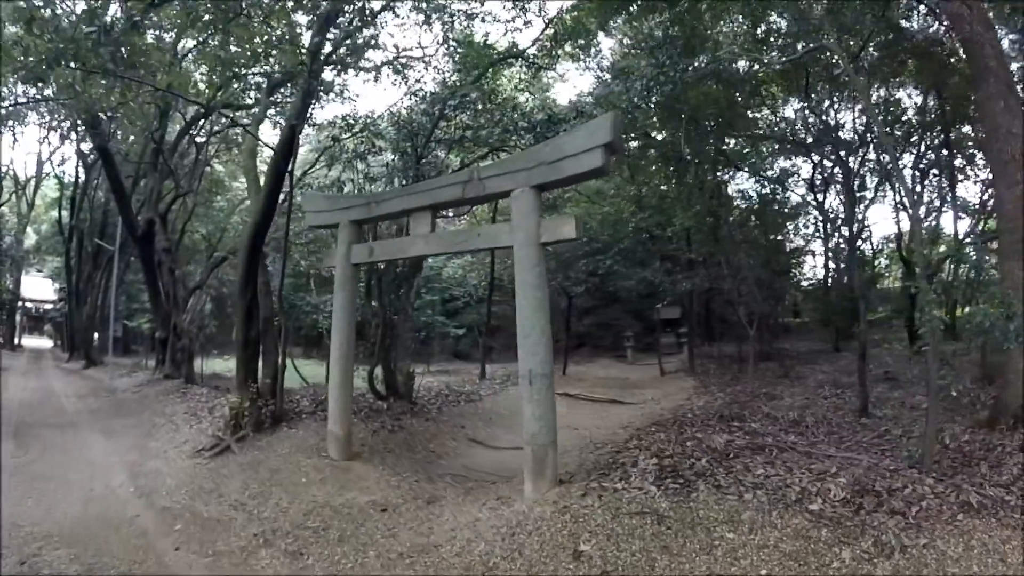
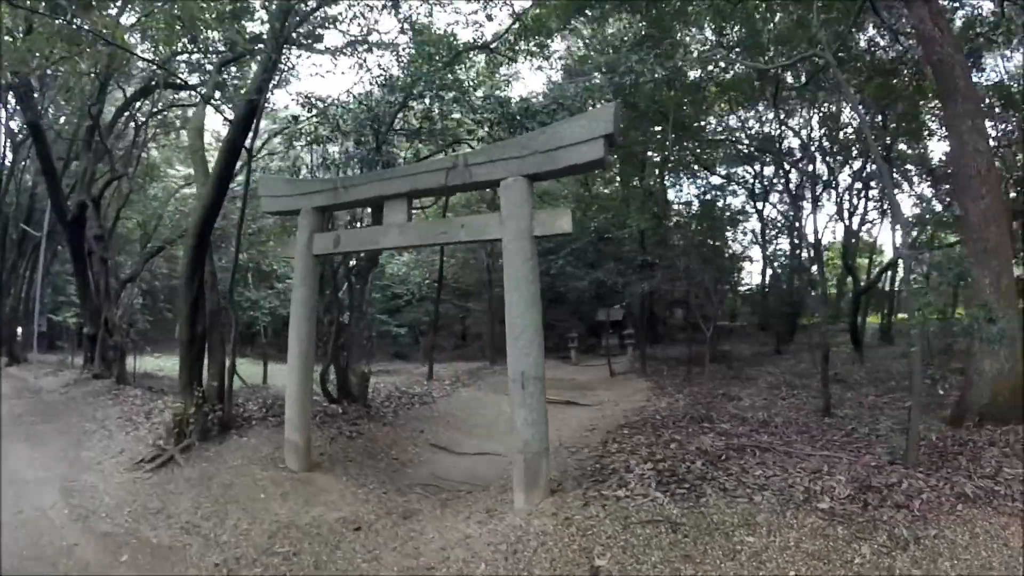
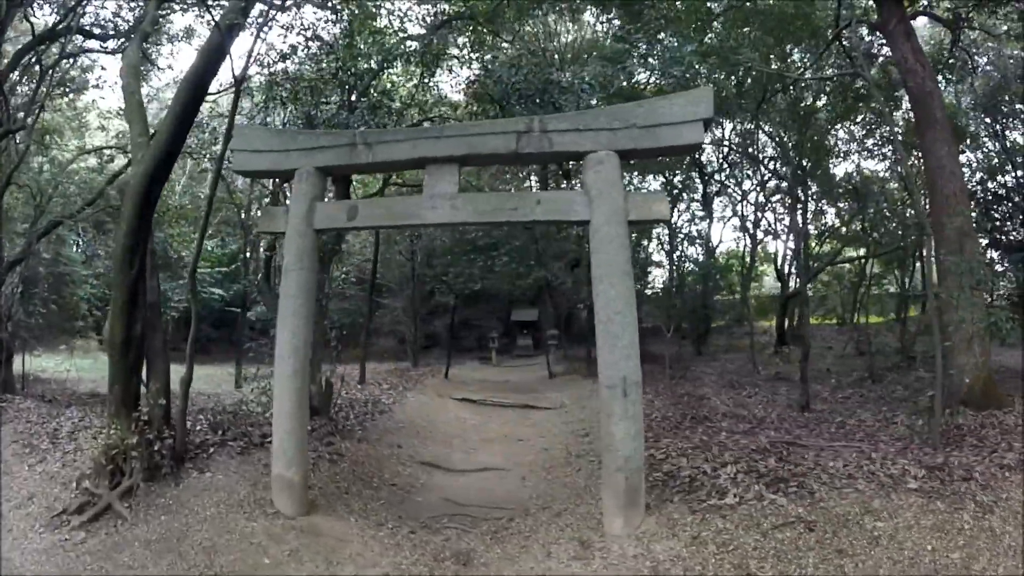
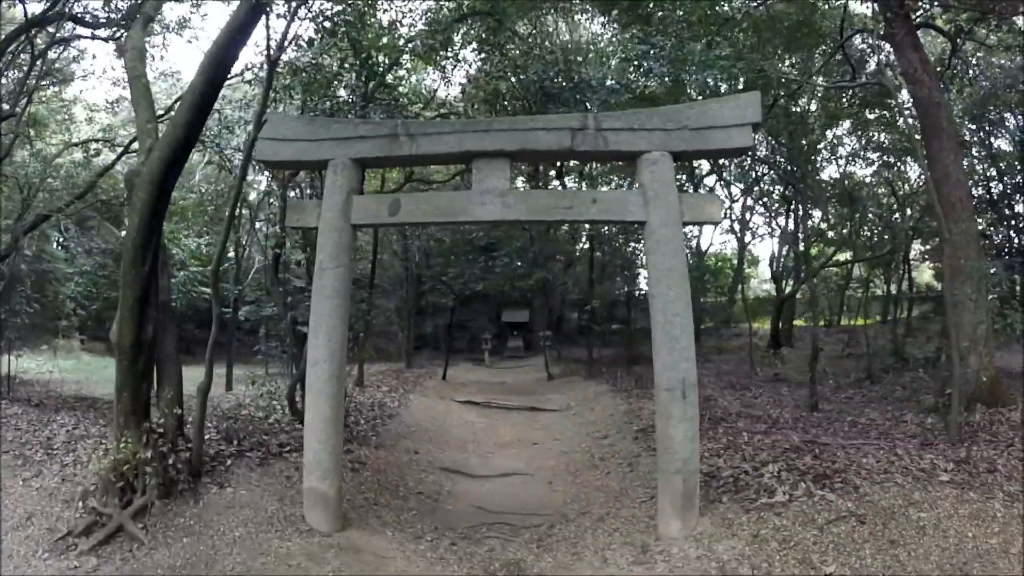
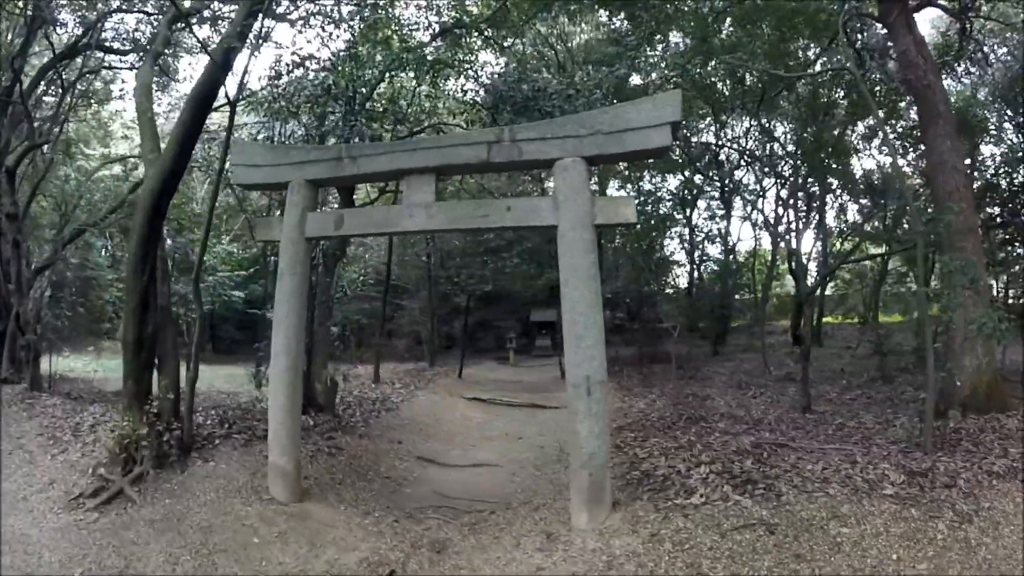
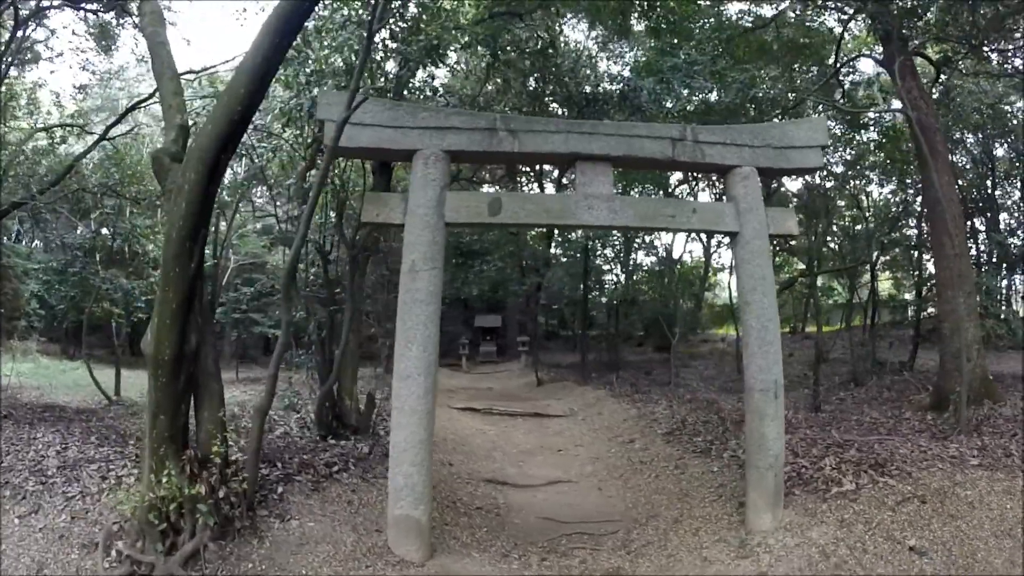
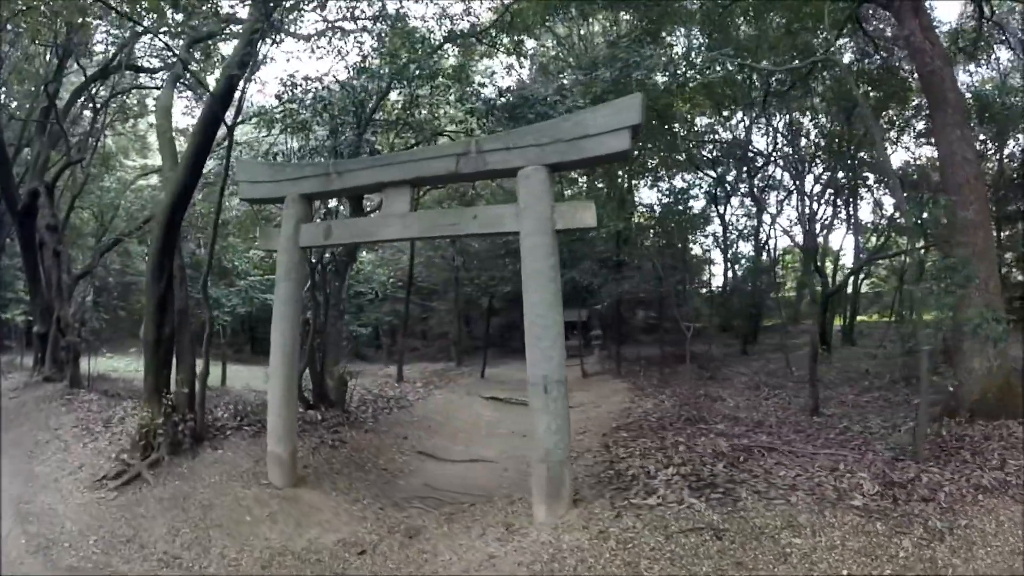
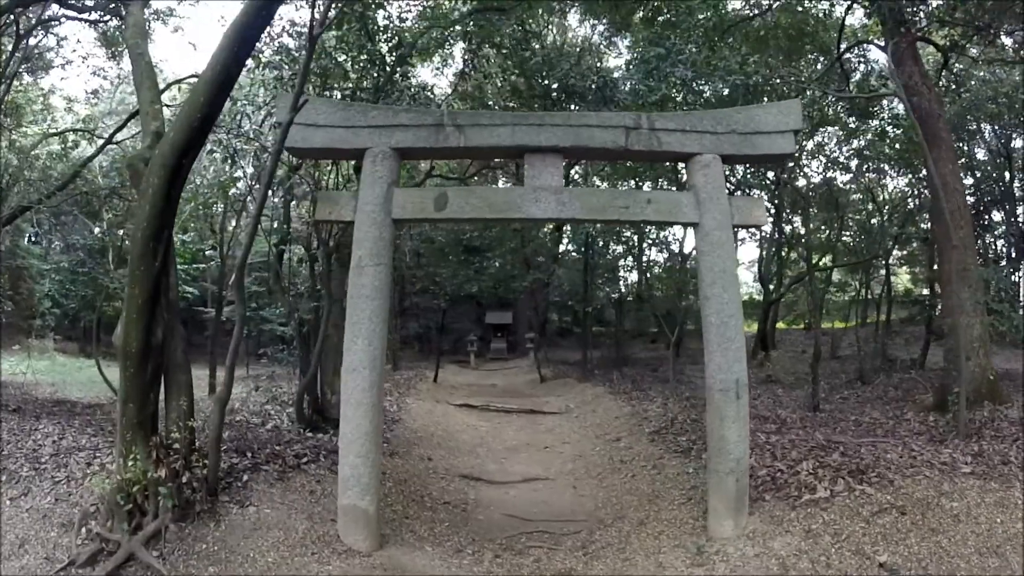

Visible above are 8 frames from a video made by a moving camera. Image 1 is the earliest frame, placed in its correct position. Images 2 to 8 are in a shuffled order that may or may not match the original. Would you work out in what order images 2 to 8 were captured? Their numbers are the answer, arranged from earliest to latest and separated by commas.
2, 7, 5, 3, 4, 8, 6
